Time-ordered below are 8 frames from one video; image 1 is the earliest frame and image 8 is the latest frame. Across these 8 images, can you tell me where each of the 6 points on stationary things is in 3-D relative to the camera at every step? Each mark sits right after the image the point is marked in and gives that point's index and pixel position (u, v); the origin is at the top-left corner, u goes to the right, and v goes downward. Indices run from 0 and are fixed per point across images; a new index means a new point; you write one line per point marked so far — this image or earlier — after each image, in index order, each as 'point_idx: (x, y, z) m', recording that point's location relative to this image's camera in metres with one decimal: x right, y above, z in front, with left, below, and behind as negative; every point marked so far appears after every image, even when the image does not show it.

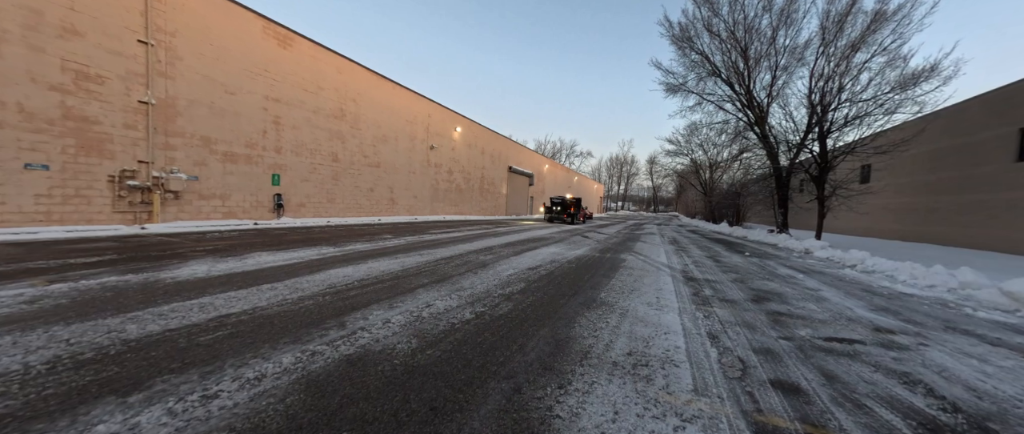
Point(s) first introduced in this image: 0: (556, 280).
0: (+0.8, -1.1, +5.0) m
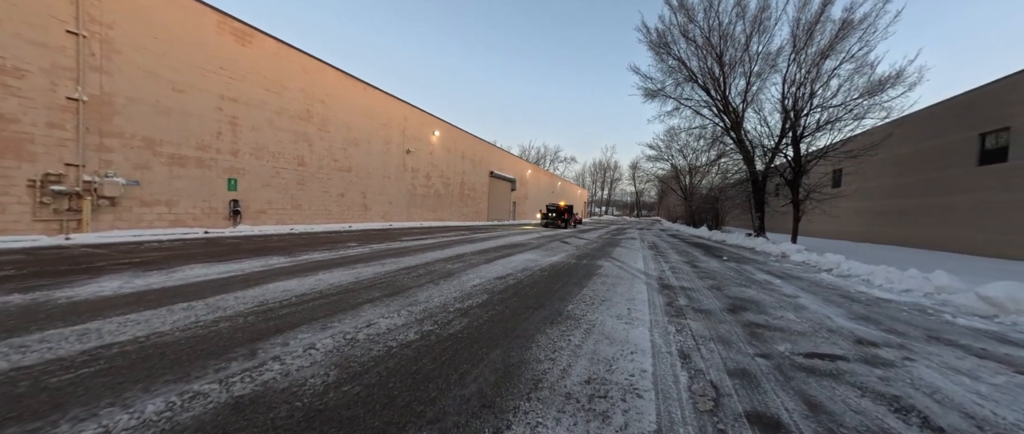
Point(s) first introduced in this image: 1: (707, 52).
0: (+0.2, -1.2, +4.6) m
1: (+11.5, +9.9, +17.1) m
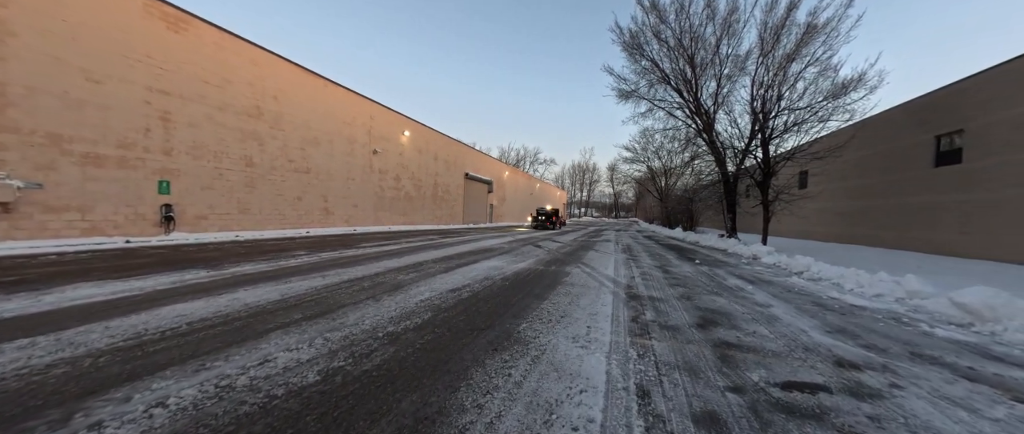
0: (-0.5, -1.3, +4.1) m
1: (+9.9, +9.8, +17.3) m
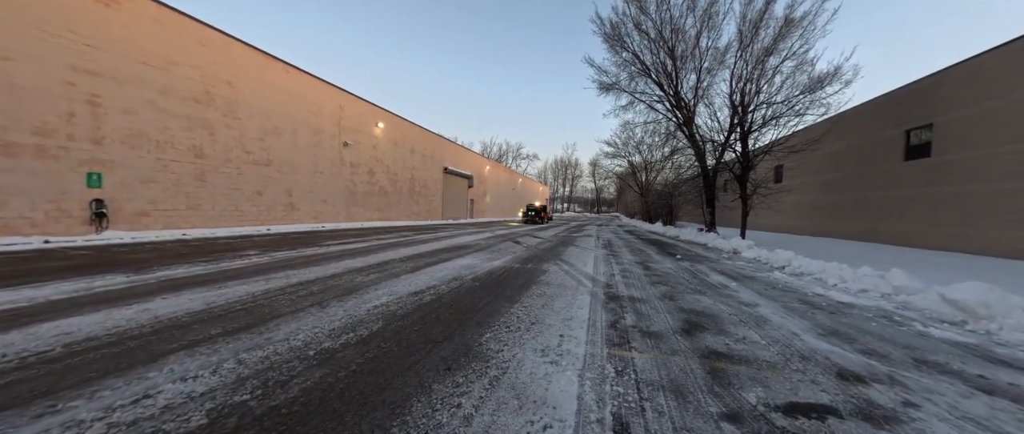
0: (-0.9, -1.2, +3.6) m
1: (+8.8, +10.1, +17.1) m
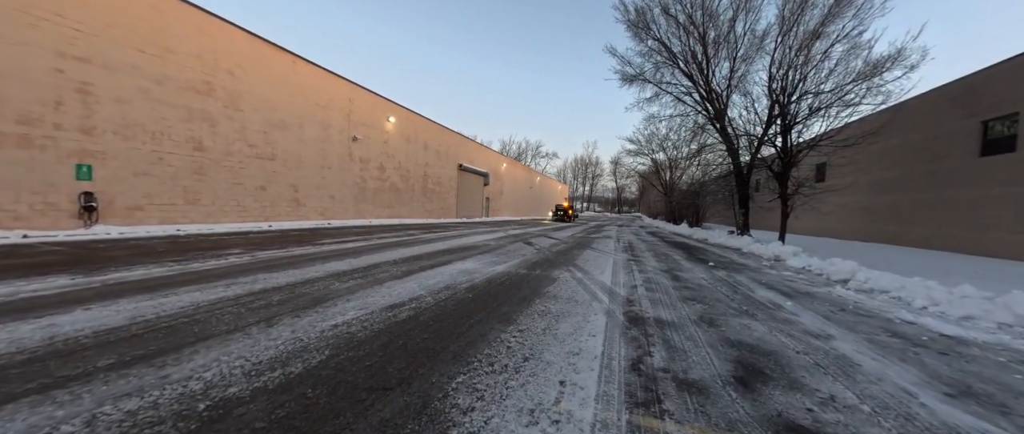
0: (-1.0, -1.2, +2.8) m
1: (+9.6, +10.1, +15.7) m
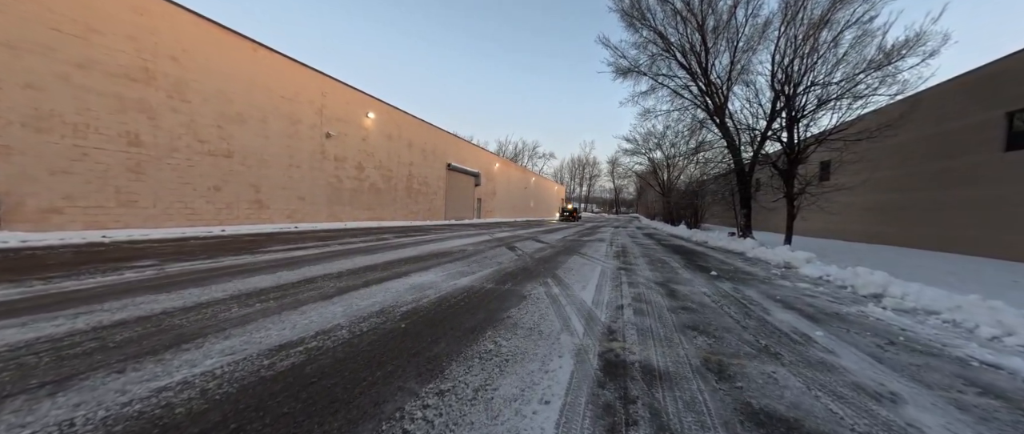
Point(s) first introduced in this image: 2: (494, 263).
0: (-1.6, -1.3, +1.8) m
1: (+8.9, +10.0, +14.8) m
2: (-0.4, -1.1, +7.3) m
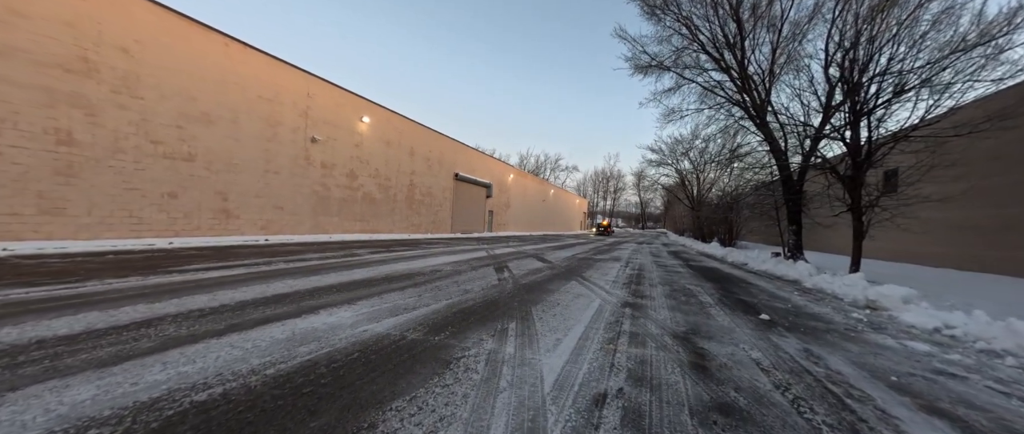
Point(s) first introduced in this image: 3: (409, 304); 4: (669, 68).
0: (-2.6, -1.3, +0.2) m
1: (+9.0, +9.3, +12.8) m
2: (-1.0, -1.4, +5.6) m
3: (-1.5, -1.4, +4.6) m
4: (+7.5, +7.1, +13.9) m
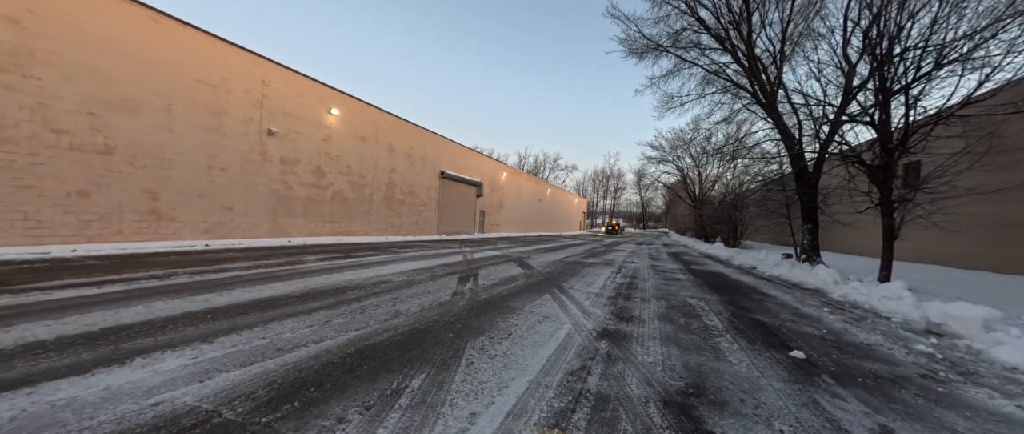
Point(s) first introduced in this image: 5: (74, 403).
0: (-3.5, -1.3, -1.1) m
1: (+8.1, +9.4, +11.5) m
2: (-1.8, -1.4, +4.2) m
3: (-2.3, -1.4, +3.3) m
4: (+6.7, +7.2, +12.5) m
5: (-3.0, -1.3, +2.2) m
